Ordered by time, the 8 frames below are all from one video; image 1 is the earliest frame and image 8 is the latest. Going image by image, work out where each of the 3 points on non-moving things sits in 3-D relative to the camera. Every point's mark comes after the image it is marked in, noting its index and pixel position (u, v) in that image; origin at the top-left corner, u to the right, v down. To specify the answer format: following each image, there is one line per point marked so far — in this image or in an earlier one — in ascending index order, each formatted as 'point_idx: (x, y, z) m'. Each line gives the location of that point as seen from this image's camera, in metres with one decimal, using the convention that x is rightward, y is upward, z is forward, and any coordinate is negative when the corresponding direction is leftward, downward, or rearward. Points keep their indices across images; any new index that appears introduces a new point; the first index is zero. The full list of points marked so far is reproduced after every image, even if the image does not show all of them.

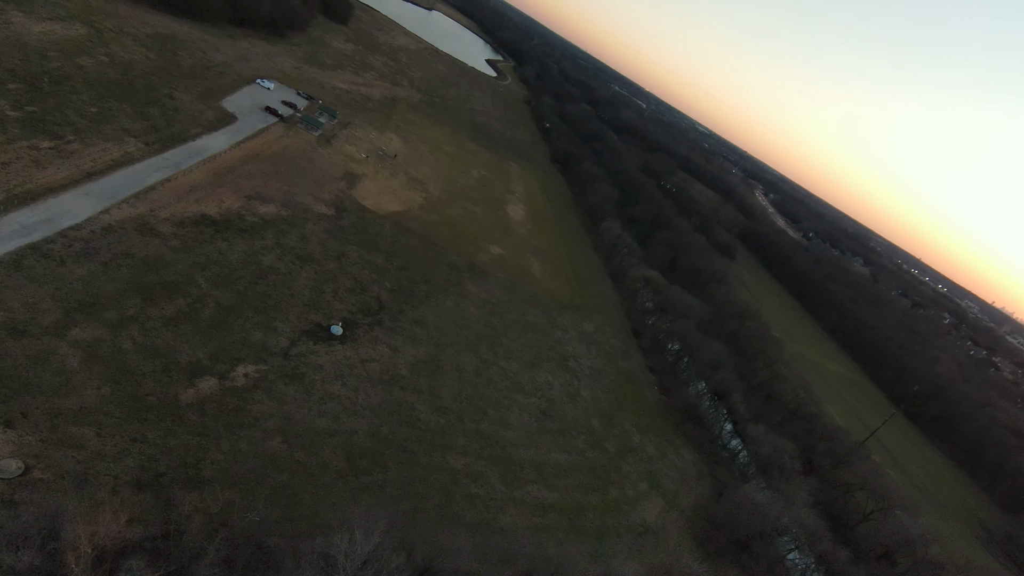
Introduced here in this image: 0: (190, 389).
0: (-10.6, -3.3, +18.9) m
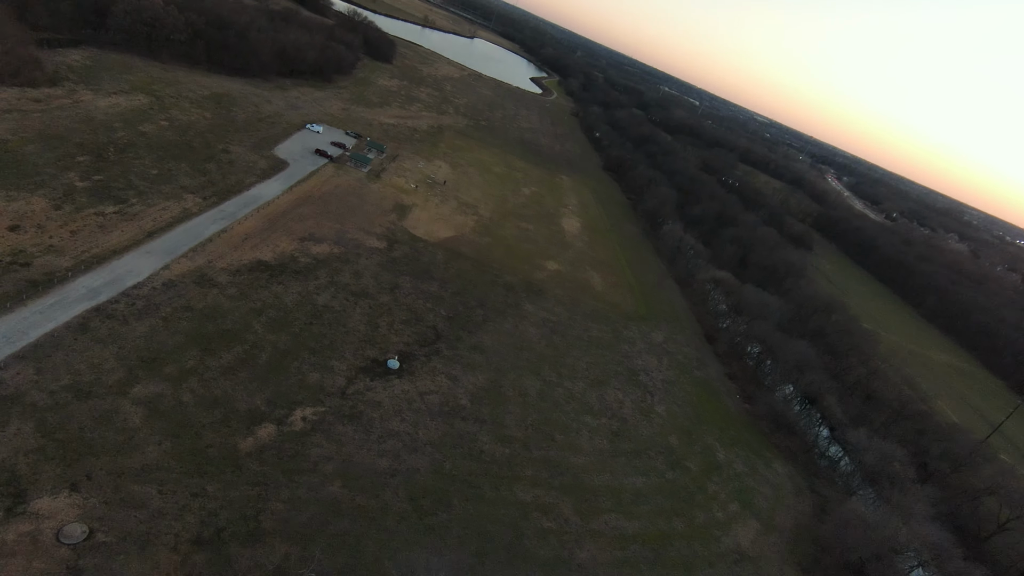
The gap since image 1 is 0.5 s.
0: (-8.5, -4.9, +18.7) m
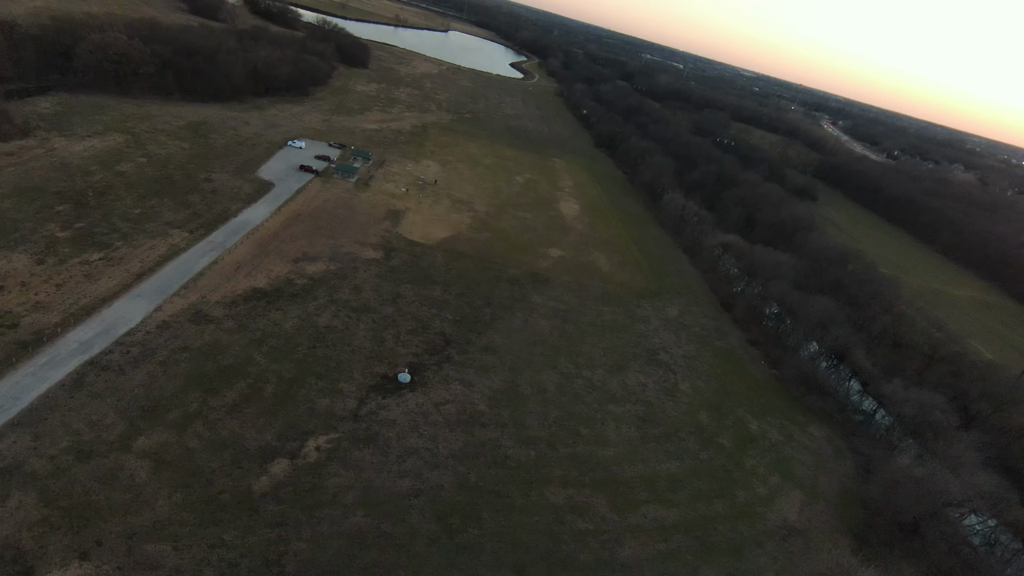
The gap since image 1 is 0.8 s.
0: (-7.8, -5.9, +17.9) m
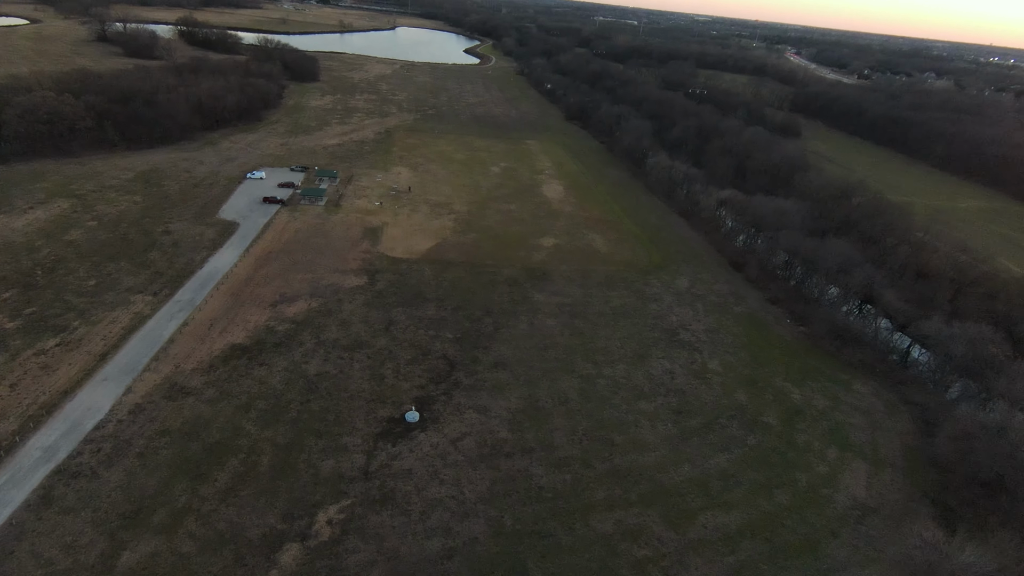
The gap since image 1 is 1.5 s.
0: (-6.5, -7.7, +15.6) m
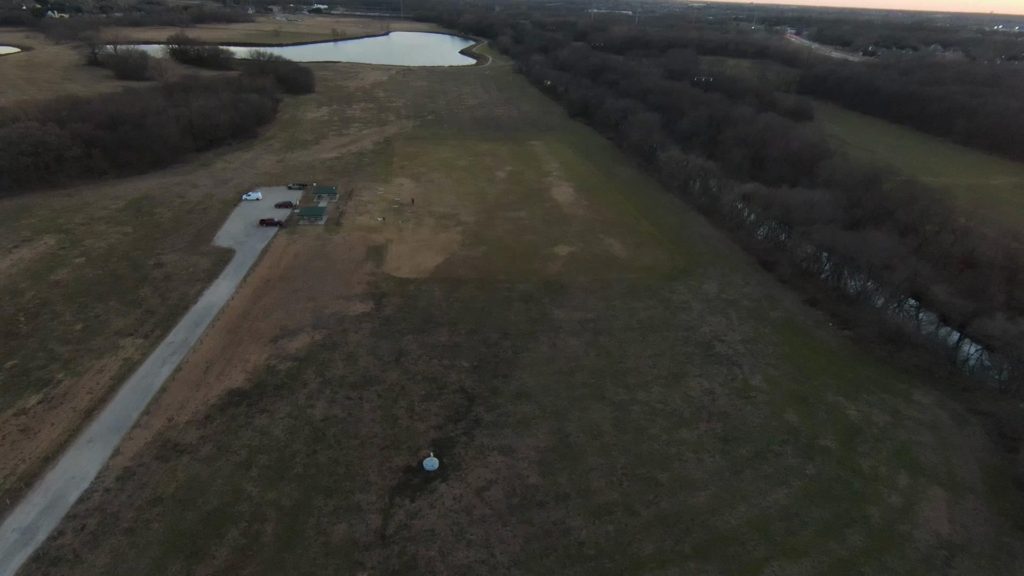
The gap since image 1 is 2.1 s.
0: (-5.4, -9.0, +13.5) m
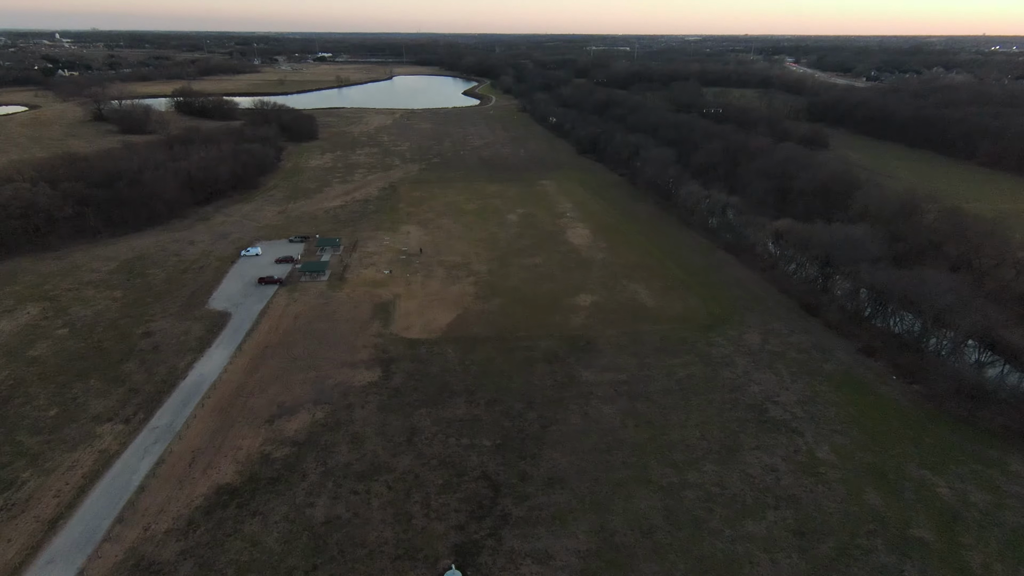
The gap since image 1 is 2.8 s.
0: (-4.3, -11.0, +10.1) m
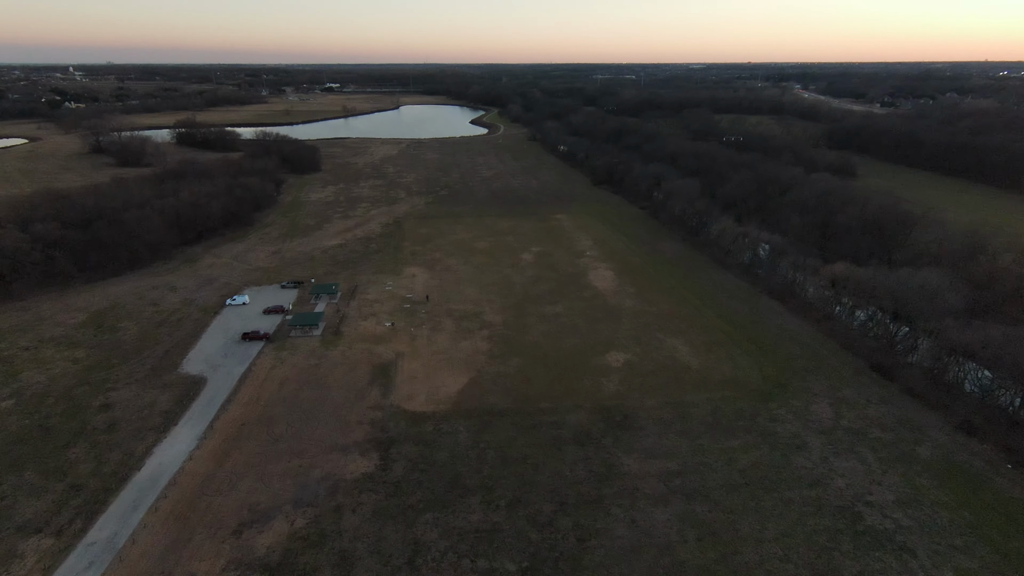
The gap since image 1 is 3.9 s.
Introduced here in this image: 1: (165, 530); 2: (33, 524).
0: (-3.6, -12.8, +5.2) m
1: (-11.1, -7.7, +18.4) m
2: (-15.5, -7.5, +18.6) m
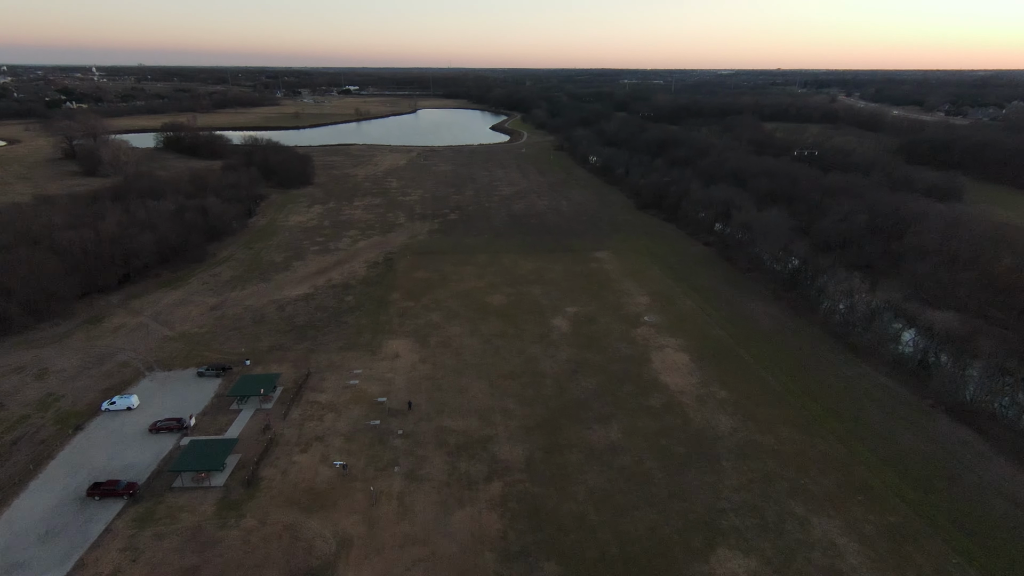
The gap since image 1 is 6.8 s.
0: (-3.7, -16.7, -7.6) m
1: (-10.6, -11.6, +5.9) m
2: (-15.1, -11.3, +6.2) m
